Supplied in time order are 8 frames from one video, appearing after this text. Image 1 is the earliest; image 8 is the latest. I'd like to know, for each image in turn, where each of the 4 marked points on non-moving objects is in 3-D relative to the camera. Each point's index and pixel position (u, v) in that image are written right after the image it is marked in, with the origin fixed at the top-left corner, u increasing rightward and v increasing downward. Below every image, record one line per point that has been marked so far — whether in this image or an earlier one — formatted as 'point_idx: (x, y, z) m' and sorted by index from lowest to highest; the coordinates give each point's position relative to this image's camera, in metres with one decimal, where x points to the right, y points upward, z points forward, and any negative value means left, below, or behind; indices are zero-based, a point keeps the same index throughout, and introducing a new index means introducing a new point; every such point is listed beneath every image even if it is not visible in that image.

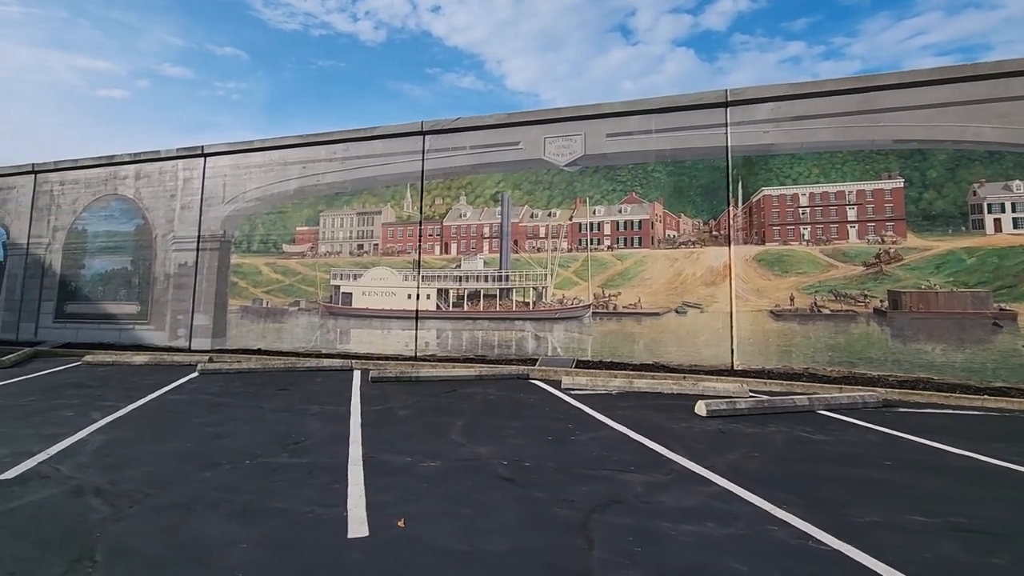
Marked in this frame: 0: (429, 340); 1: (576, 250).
0: (-1.8, -1.1, +11.4) m
1: (+1.3, +0.8, +10.7) m
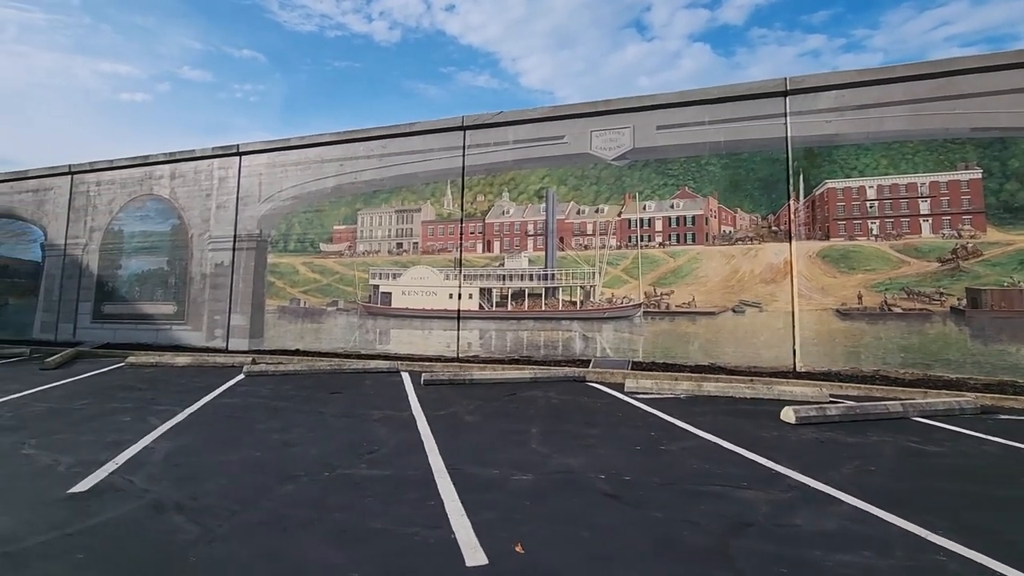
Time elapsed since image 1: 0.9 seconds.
0: (-0.9, -1.1, +11.2) m
1: (+2.2, +0.8, +10.3) m
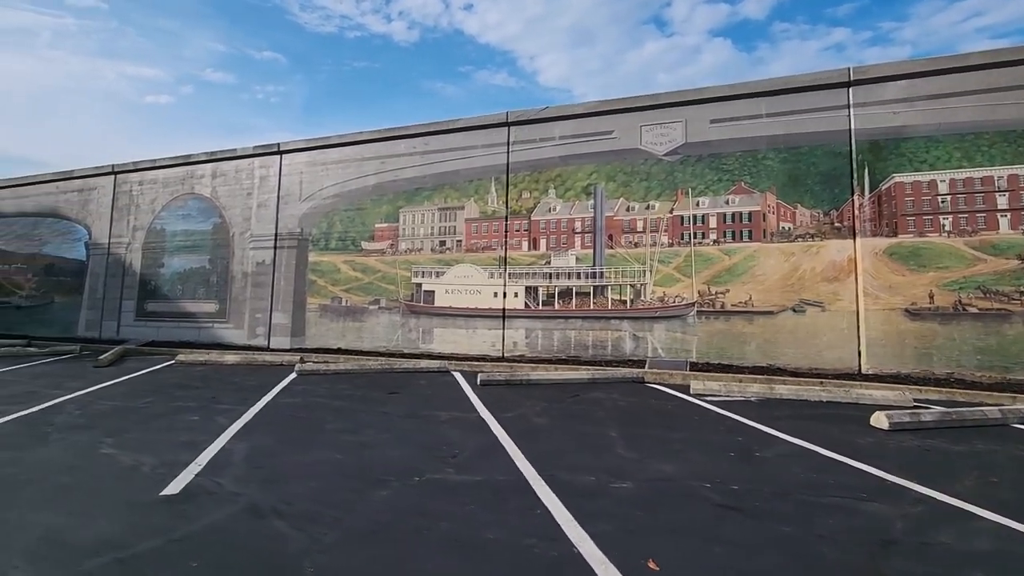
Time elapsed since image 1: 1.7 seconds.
0: (+0.1, -1.1, +11.0) m
1: (+3.2, +0.8, +10.0) m
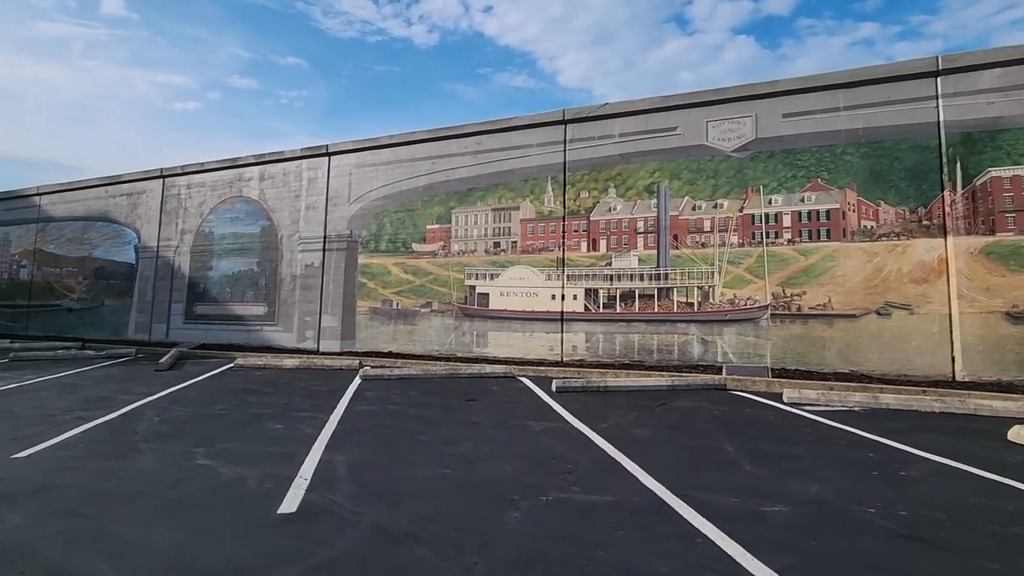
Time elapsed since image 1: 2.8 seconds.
0: (+1.3, -1.1, +10.7) m
1: (+4.4, +0.8, +9.6) m
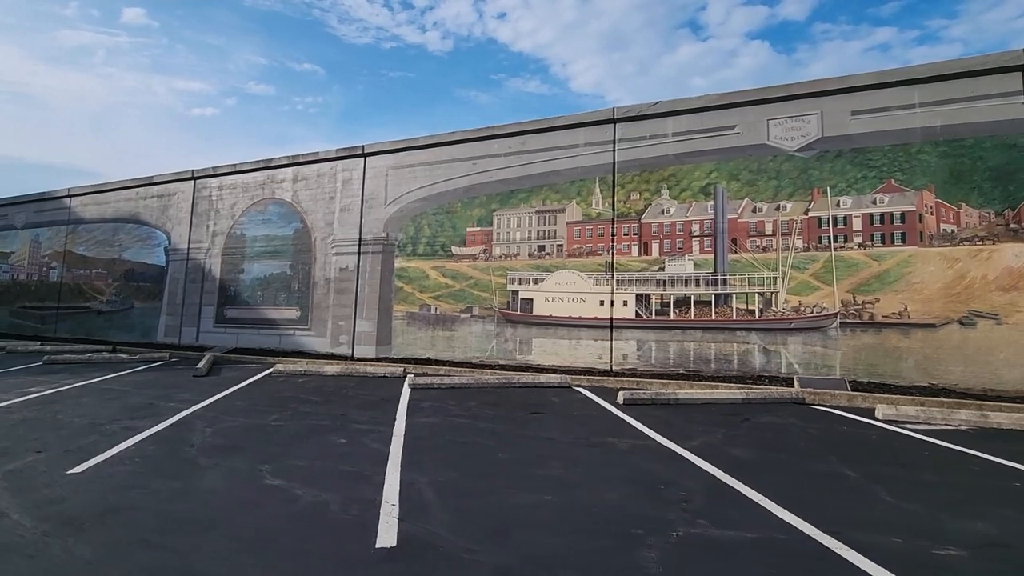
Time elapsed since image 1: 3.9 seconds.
0: (+2.3, -1.3, +10.2) m
1: (+5.3, +0.7, +9.1) m
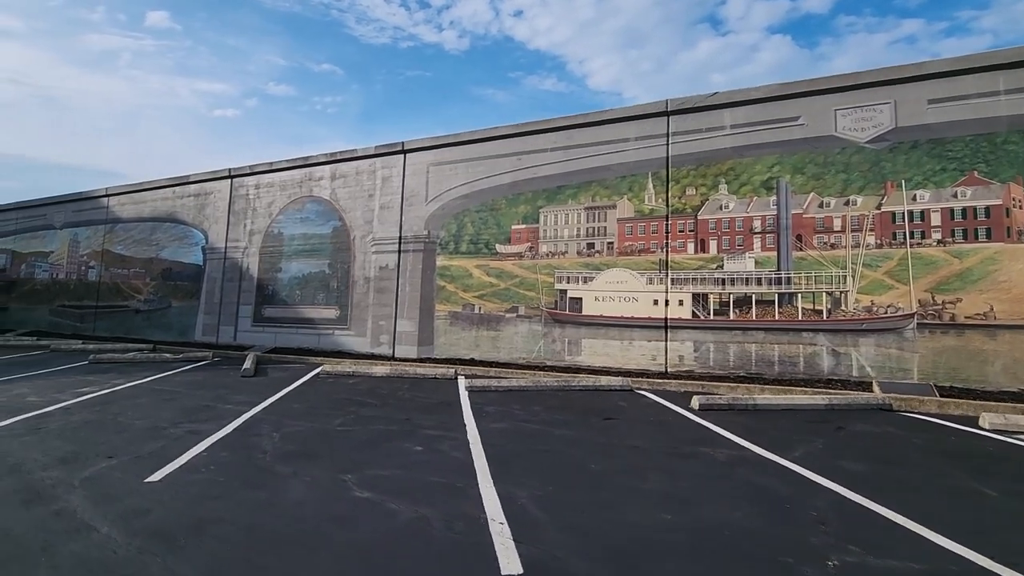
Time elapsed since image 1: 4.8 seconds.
0: (+3.2, -1.2, +9.8) m
1: (+6.2, +0.7, +8.6) m
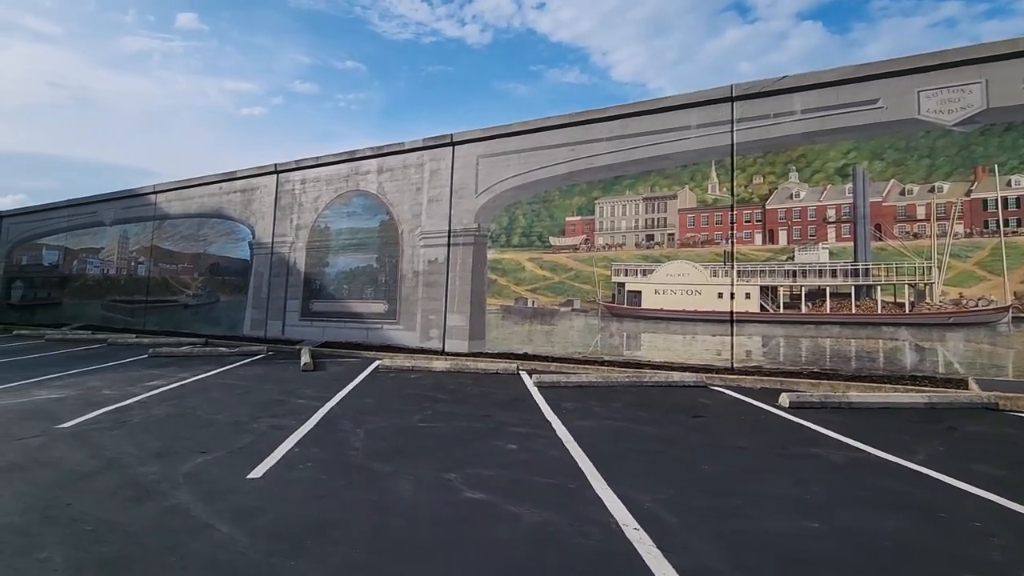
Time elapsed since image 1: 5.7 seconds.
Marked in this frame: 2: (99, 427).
0: (+4.3, -1.1, +9.4) m
1: (+7.2, +0.8, +8.1) m
2: (-4.5, -1.5, +5.7) m
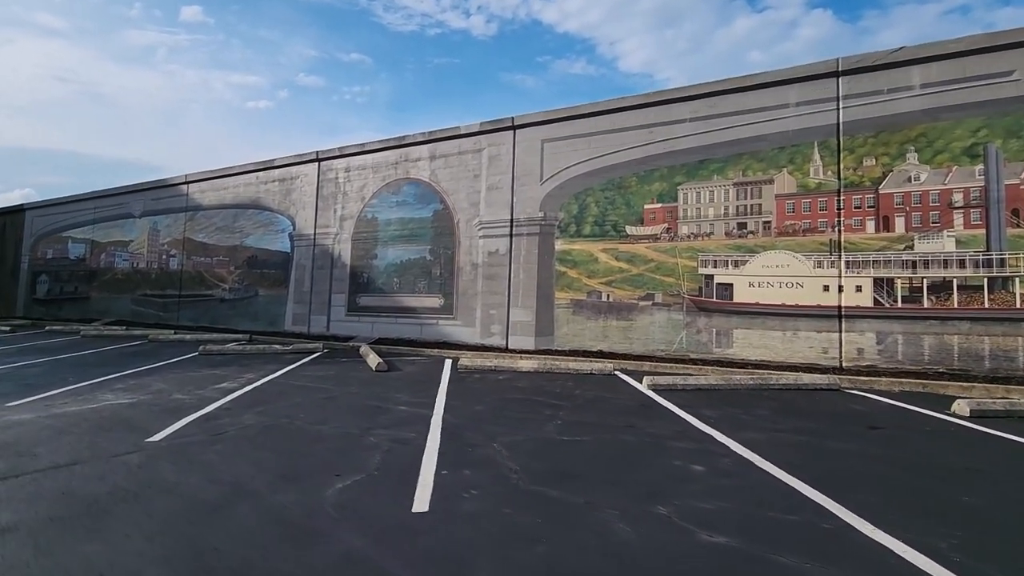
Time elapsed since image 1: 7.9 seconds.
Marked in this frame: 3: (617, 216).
0: (+5.8, -1.0, +8.6) m
1: (+8.7, +0.9, +7.2) m
2: (-3.0, -1.4, +5.0) m
3: (+2.2, +1.5, +10.8) m
